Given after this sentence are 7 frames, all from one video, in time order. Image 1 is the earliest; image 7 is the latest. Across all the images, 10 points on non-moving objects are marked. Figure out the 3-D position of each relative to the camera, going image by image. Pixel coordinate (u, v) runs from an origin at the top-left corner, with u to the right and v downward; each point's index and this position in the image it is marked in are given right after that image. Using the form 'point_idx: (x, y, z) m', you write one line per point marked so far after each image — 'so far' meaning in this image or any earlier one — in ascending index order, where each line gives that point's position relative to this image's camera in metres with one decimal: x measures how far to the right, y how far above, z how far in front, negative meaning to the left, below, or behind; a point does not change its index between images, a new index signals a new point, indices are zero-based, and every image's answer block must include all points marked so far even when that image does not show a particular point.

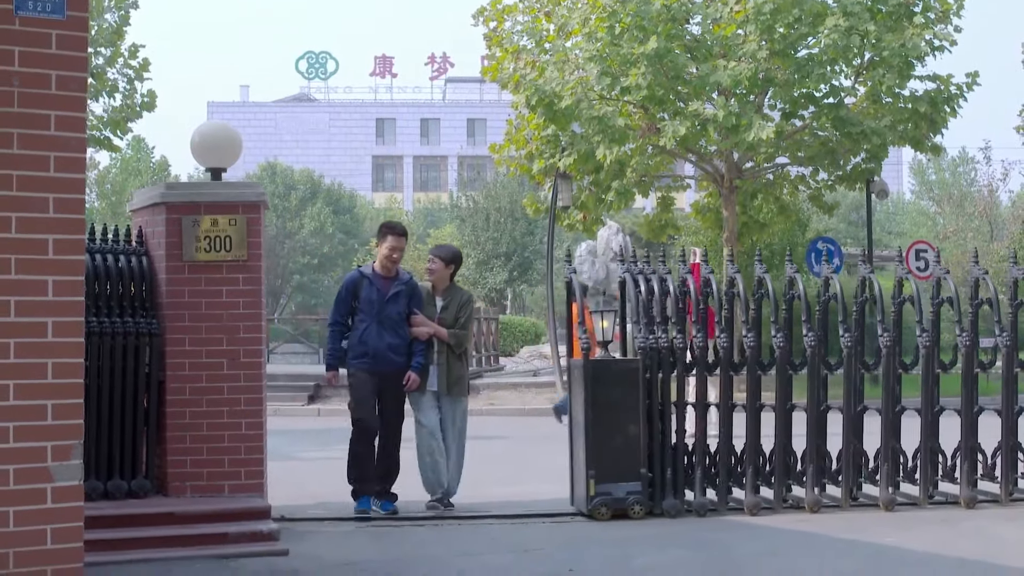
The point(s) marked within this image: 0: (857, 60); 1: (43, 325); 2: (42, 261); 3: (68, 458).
0: (+4.9, +3.2, +17.4) m
1: (-1.7, -0.1, +4.5) m
2: (-1.7, +0.1, +4.5) m
3: (-1.6, -0.6, +4.5) m
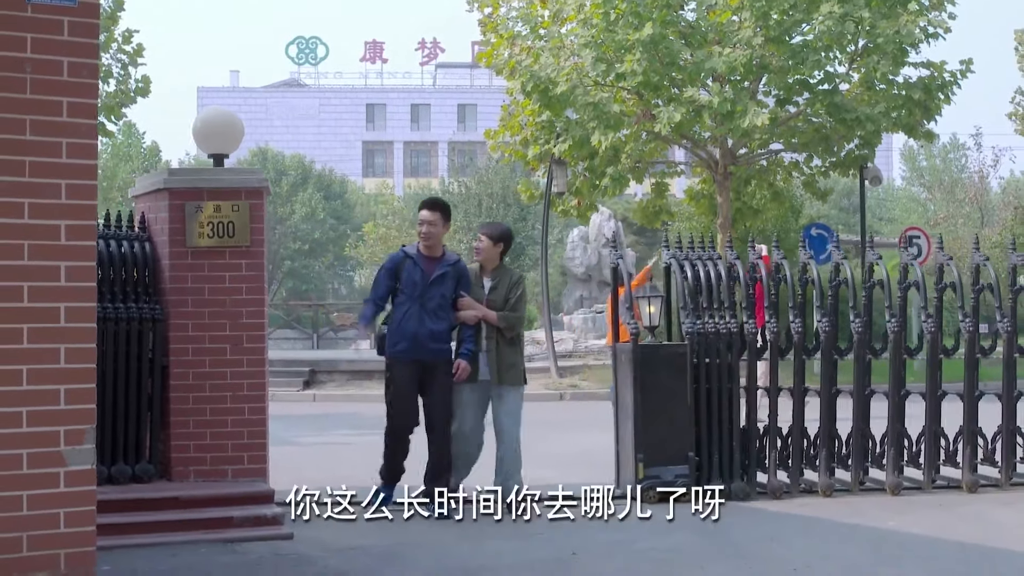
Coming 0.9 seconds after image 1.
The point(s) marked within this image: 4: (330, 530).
0: (+4.8, +3.4, +17.4) m
1: (-1.7, -0.1, +4.5) m
2: (-1.7, +0.2, +4.5) m
3: (-1.6, -0.6, +4.6) m
4: (-1.0, -1.4, +7.0) m
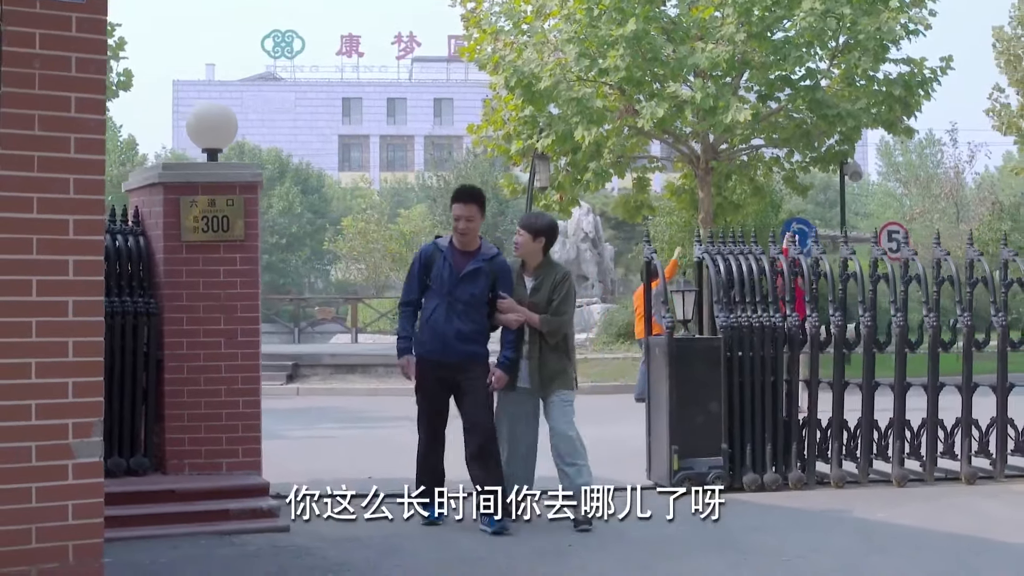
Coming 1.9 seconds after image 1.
0: (+4.6, +3.5, +17.6) m
1: (-1.7, -0.1, +4.6) m
2: (-1.7, +0.2, +4.6) m
3: (-1.6, -0.6, +4.6) m
4: (-1.1, -1.3, +7.1) m
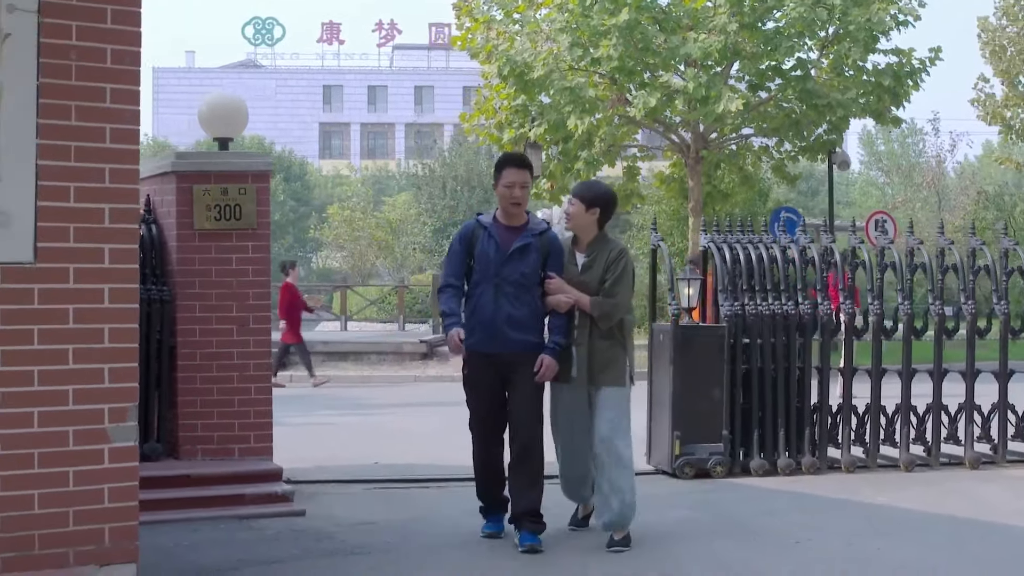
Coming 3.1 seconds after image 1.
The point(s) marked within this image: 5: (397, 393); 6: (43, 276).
0: (+4.5, +3.7, +17.7) m
1: (-1.6, 0.0, +4.7) m
2: (-1.6, +0.2, +4.7) m
3: (-1.5, -0.5, +4.7) m
4: (-1.0, -1.3, +7.2) m
5: (-1.4, -1.3, +15.5) m
6: (-1.7, 0.0, +4.6) m
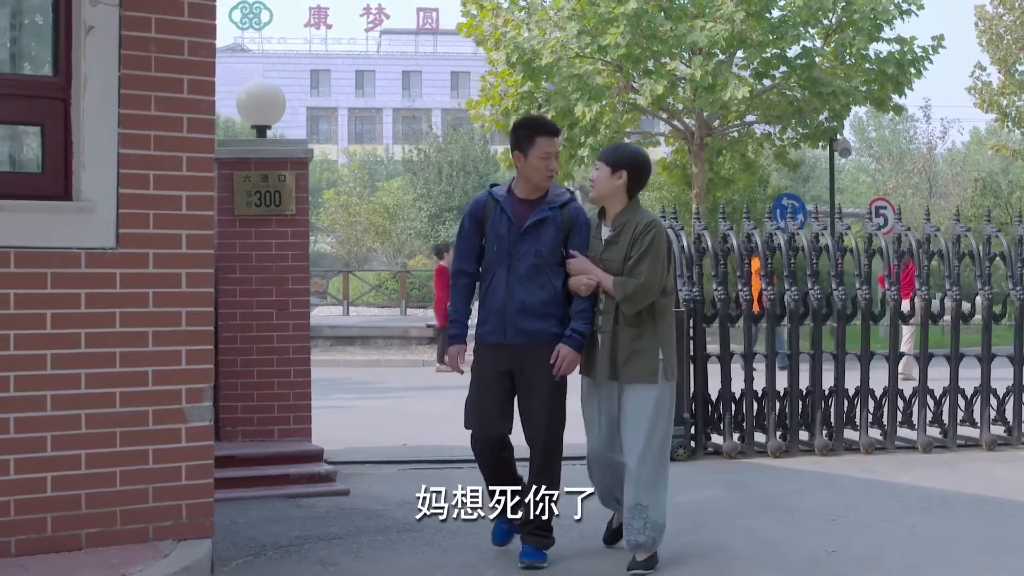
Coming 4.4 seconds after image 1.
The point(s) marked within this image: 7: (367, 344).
0: (+4.5, +3.9, +17.9) m
1: (-1.3, 0.0, +4.8) m
2: (-1.3, +0.3, +4.8) m
3: (-1.2, -0.4, +4.9) m
4: (-0.8, -1.2, +7.3) m
5: (-1.3, -1.1, +15.7) m
6: (-1.5, +0.1, +4.7) m
7: (-2.3, -0.9, +19.1) m
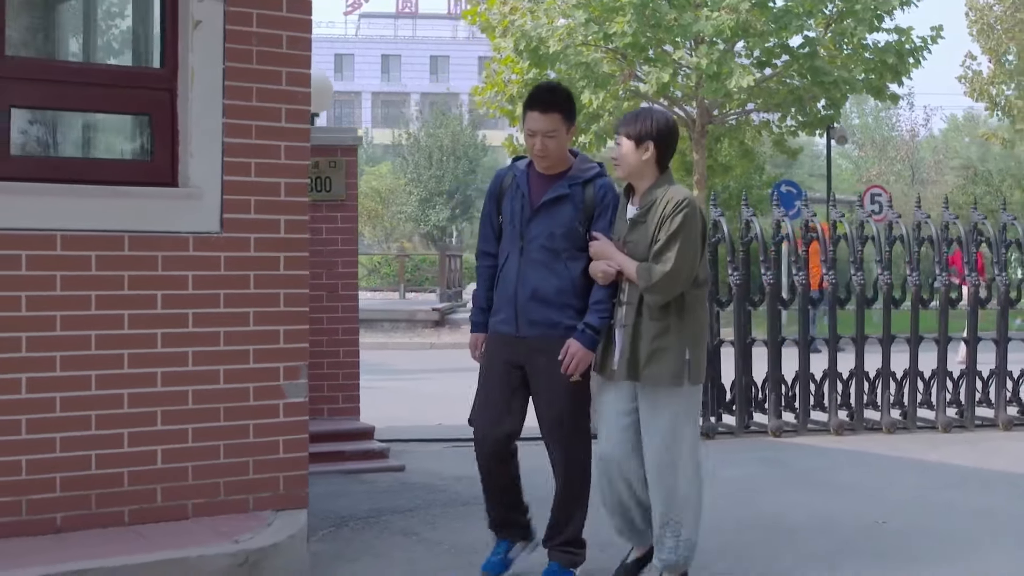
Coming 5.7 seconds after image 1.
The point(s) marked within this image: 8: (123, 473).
0: (+4.6, +4.1, +18.2) m
1: (-1.0, +0.1, +5.1) m
2: (-1.0, +0.3, +5.0) m
3: (-0.9, -0.4, +5.1) m
4: (-0.5, -1.1, +7.6) m
5: (-1.2, -0.9, +15.9) m
6: (-1.1, +0.2, +5.0) m
7: (-2.2, -0.6, +19.3) m
8: (-1.5, -0.7, +4.8) m
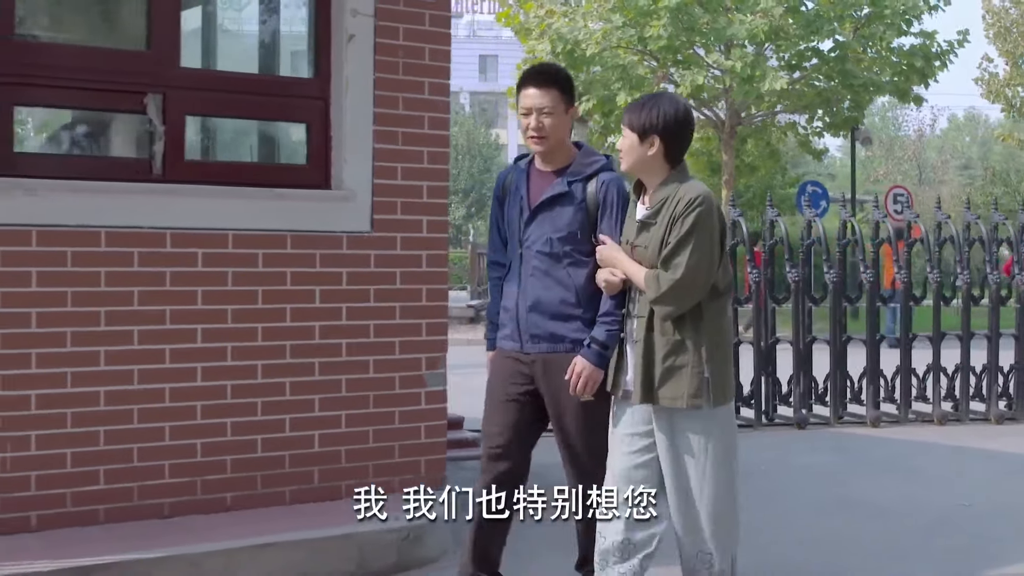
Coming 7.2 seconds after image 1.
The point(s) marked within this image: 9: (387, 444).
0: (+5.1, +4.1, +18.6) m
1: (-0.4, +0.1, +5.4) m
2: (-0.4, +0.4, +5.4) m
3: (-0.3, -0.4, +5.5) m
4: (0.0, -1.1, +8.0) m
5: (-0.7, -0.9, +16.3) m
6: (-0.6, +0.2, +5.3) m
7: (-1.7, -0.6, +19.7) m
8: (-1.0, -0.7, +5.1) m
9: (-0.5, -0.7, +5.4) m
